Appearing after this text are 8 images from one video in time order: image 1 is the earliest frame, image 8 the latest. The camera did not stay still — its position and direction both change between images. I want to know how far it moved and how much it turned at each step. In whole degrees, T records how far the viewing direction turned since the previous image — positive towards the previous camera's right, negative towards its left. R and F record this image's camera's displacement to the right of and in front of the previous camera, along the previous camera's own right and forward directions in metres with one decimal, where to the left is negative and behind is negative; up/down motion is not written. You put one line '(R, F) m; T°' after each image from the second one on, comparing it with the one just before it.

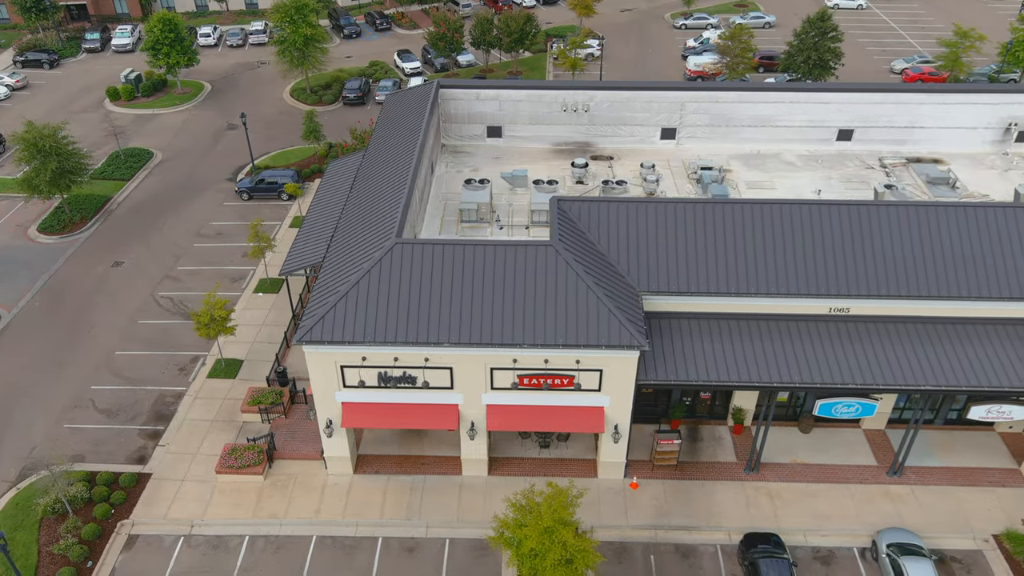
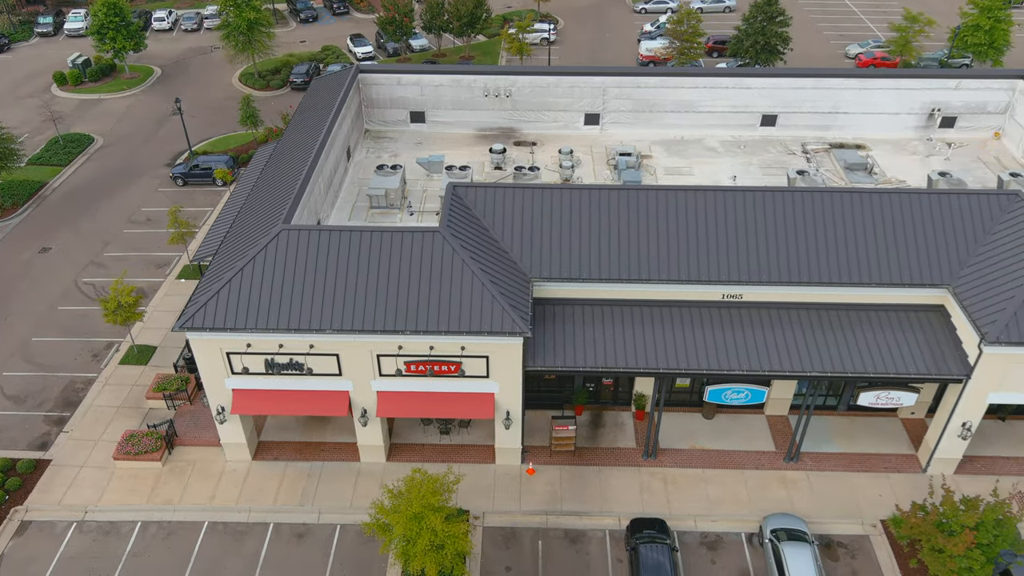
(+3.6, 0.0) m; 0°
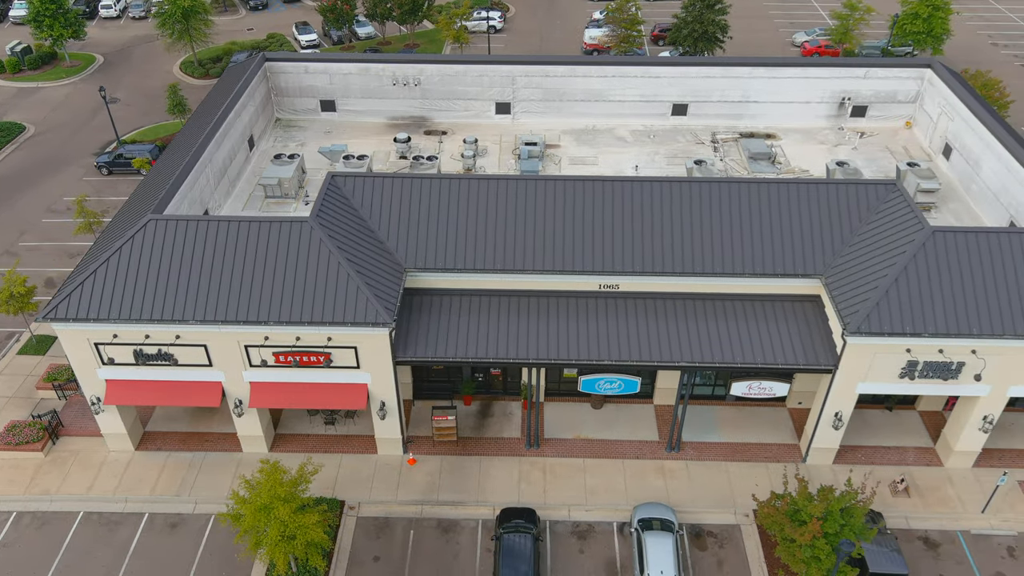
(+4.2, 0.0) m; 0°
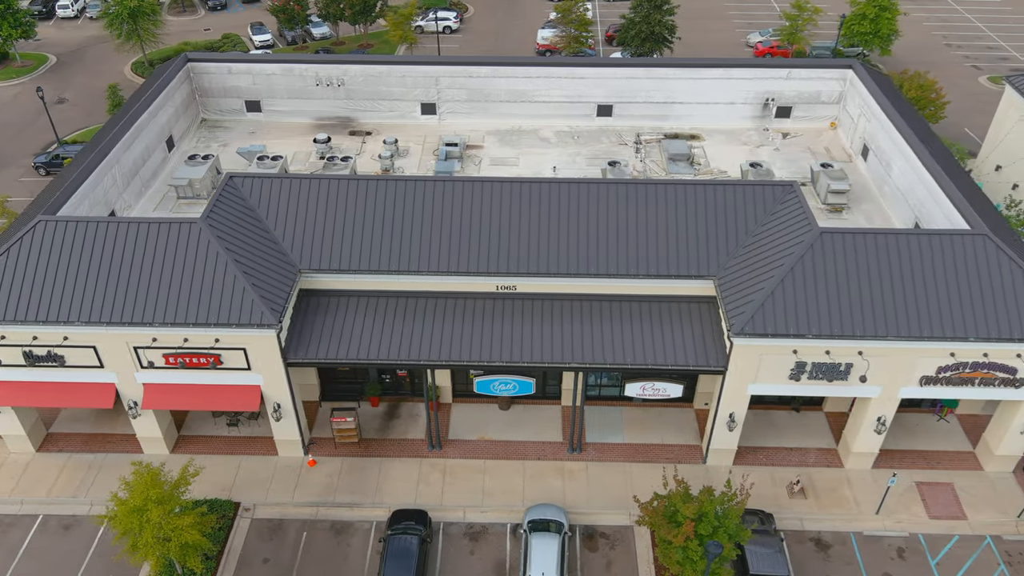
(+3.5, 0.0) m; 0°
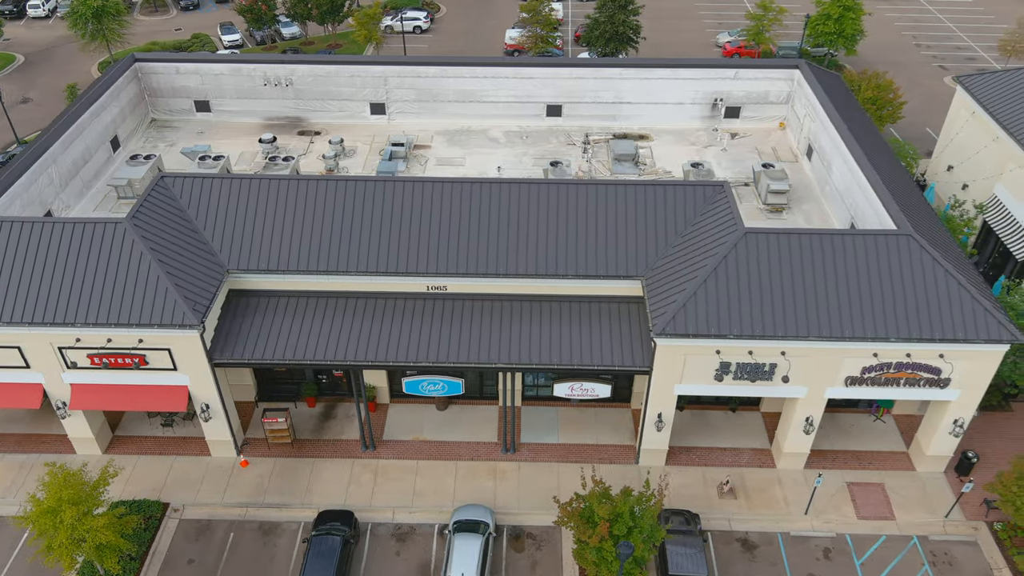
(+2.4, 0.0) m; 0°
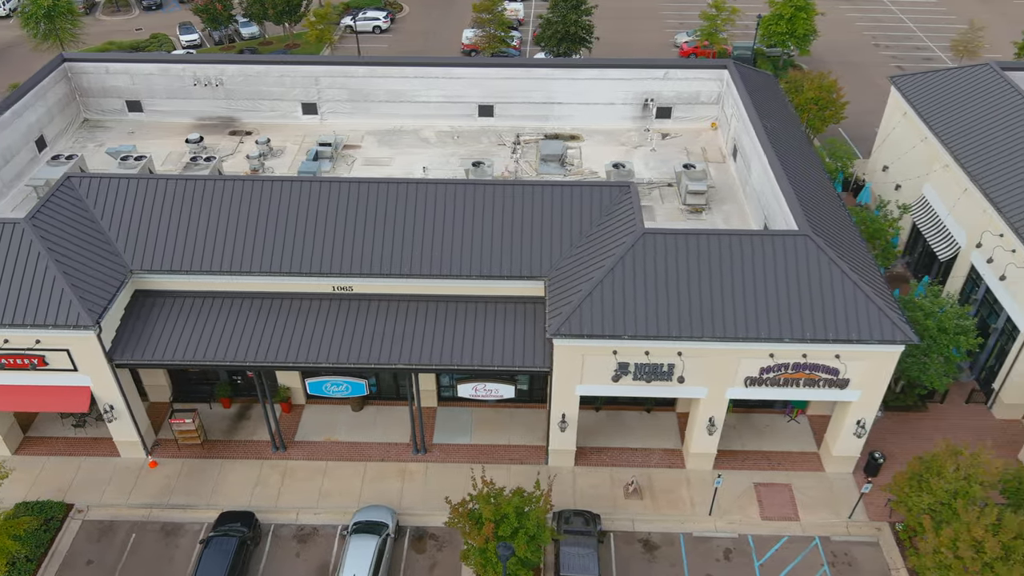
(+3.2, 0.0) m; 0°
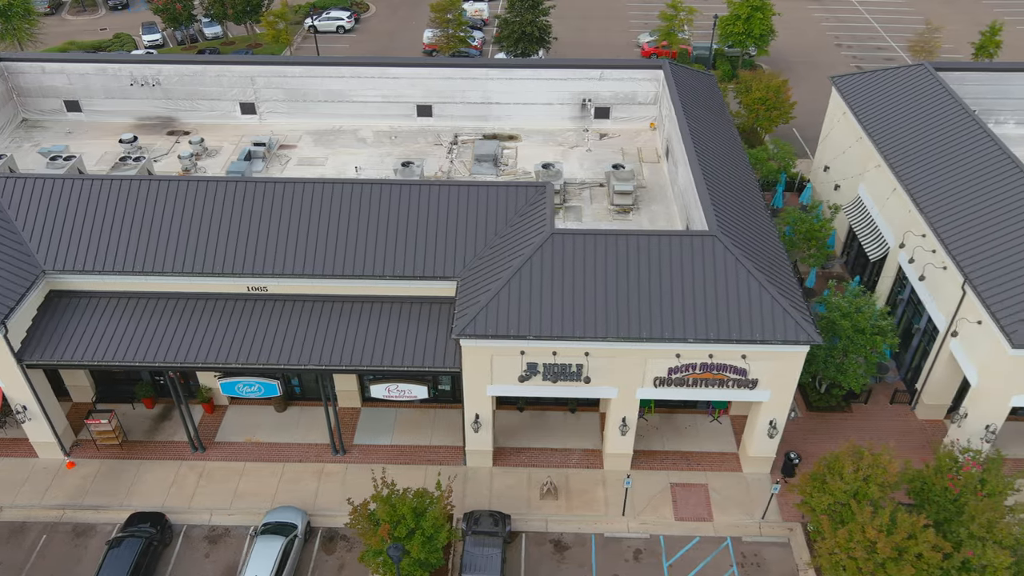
(+2.9, 0.0) m; 0°
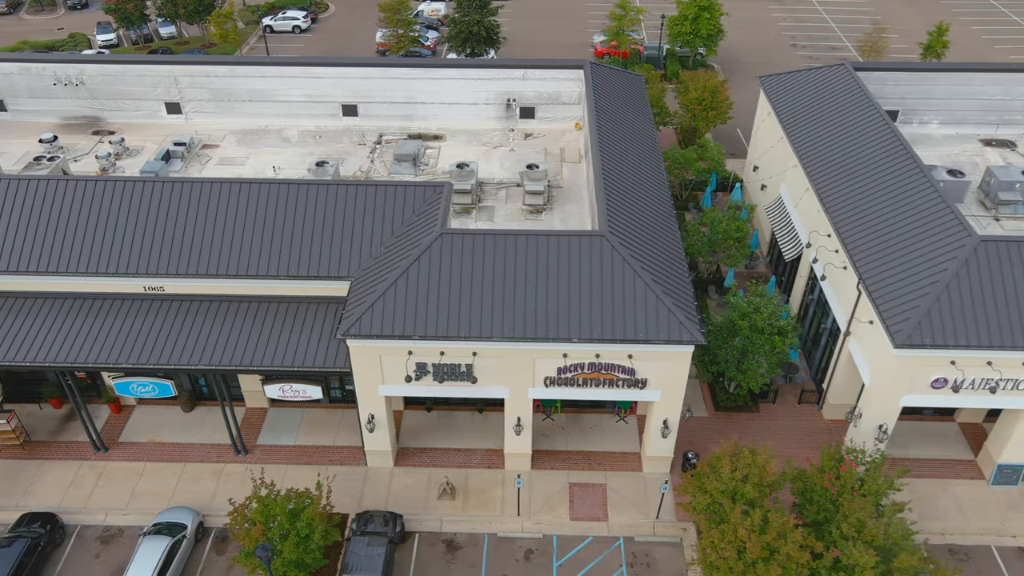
(+3.5, 0.0) m; 0°
